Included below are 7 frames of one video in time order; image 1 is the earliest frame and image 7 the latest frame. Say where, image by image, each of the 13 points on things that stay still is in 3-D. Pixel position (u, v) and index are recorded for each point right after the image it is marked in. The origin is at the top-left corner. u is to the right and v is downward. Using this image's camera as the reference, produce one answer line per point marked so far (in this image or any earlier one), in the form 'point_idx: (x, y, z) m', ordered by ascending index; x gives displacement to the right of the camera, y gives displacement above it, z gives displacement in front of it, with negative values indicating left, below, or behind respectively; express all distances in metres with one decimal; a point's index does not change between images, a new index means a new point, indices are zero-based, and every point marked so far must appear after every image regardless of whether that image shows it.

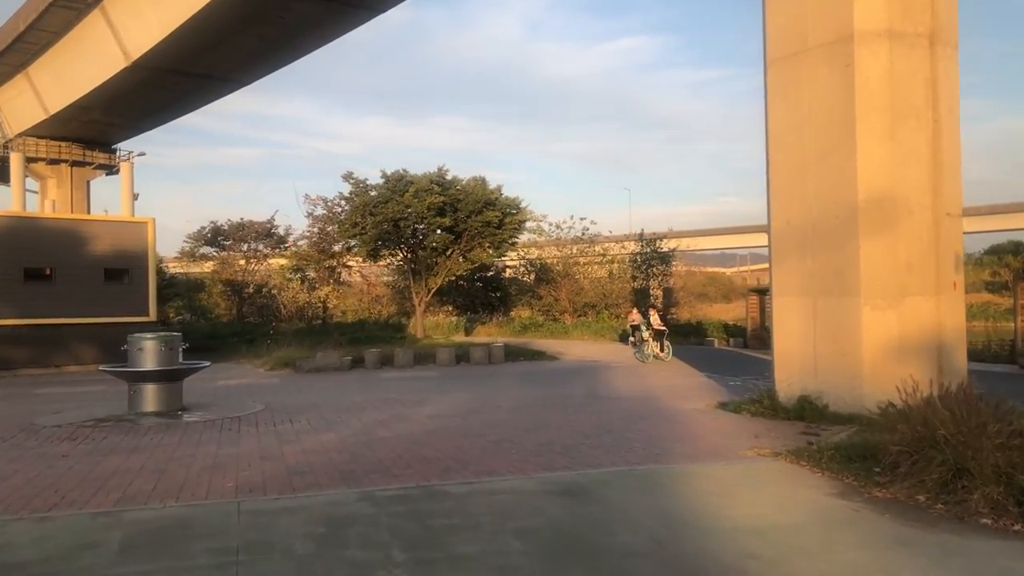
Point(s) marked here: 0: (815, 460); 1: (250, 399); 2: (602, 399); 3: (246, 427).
0: (+2.8, -1.6, +7.8) m
1: (-4.6, -1.9, +15.0) m
2: (+1.5, -1.9, +14.2) m
3: (-3.5, -1.8, +11.2) m
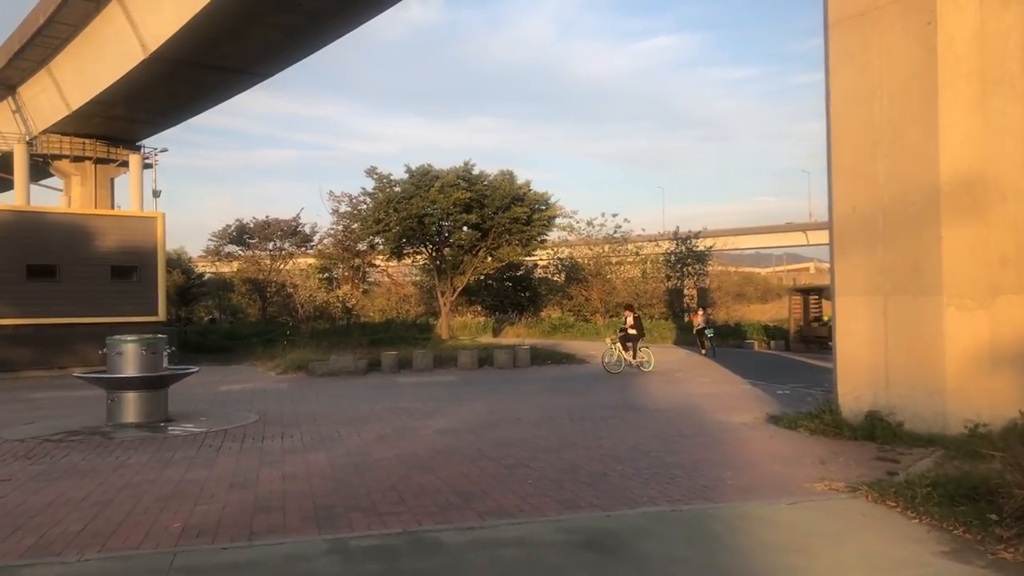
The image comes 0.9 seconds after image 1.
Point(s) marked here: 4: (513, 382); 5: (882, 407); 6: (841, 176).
0: (+2.9, -1.5, +6.2) m
1: (-4.2, -1.9, +13.6) m
2: (+1.8, -1.8, +12.7) m
3: (-3.3, -1.8, +9.9) m
4: (0.0, -2.0, +18.0) m
5: (+4.2, -1.4, +9.8) m
6: (+3.9, +1.4, +10.3) m
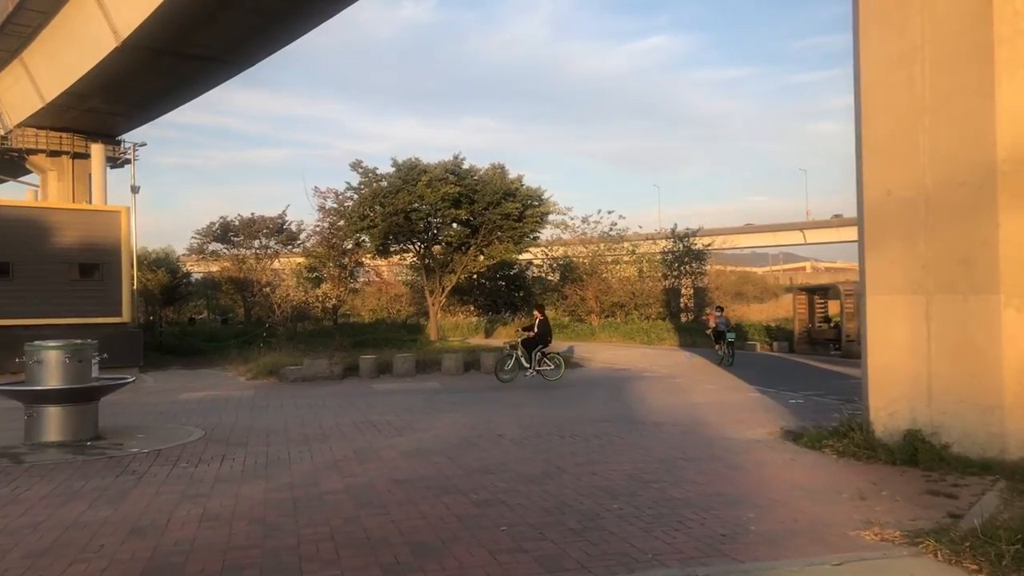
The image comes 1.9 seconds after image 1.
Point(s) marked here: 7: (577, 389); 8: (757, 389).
0: (+2.7, -1.5, +4.8) m
1: (-4.5, -1.9, +12.2) m
2: (+1.6, -1.8, +11.2) m
3: (-3.5, -1.8, +8.4) m
4: (-0.2, -2.0, +16.5) m
5: (+4.0, -1.3, +8.3) m
6: (+3.7, +1.4, +8.8) m
7: (+1.3, -2.0, +16.7) m
8: (+4.6, -1.9, +16.1) m
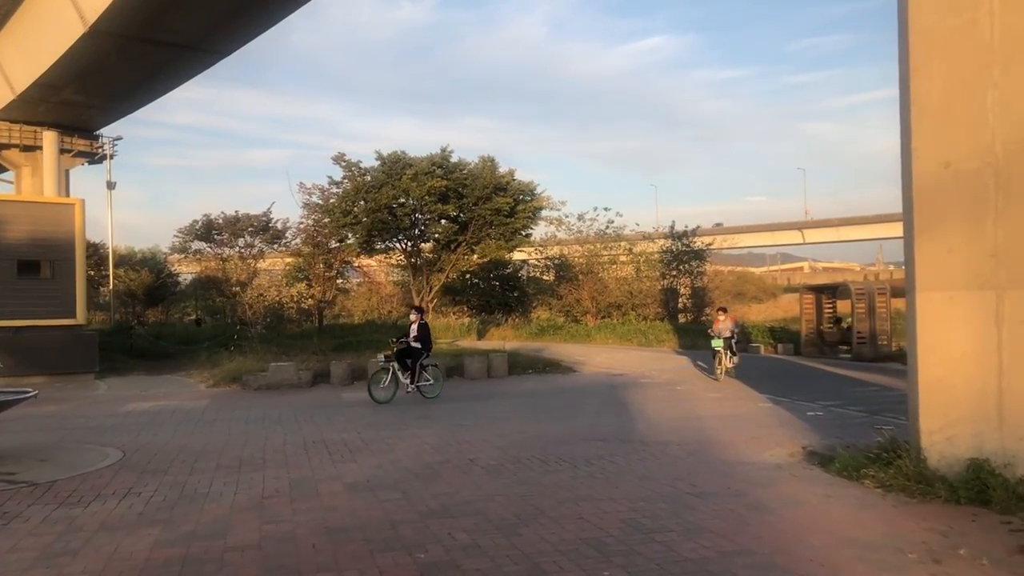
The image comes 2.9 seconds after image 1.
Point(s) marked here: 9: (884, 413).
0: (+2.4, -1.5, +3.1) m
1: (-4.7, -1.8, +10.5) m
2: (+1.3, -1.8, +9.6) m
3: (-3.7, -1.7, +6.7) m
4: (-0.5, -1.9, +14.8) m
5: (+3.8, -1.3, +6.7) m
6: (+3.5, +1.4, +7.2) m
7: (+1.0, -1.9, +15.0) m
8: (+4.3, -1.9, +14.4) m
9: (+5.5, -1.8, +12.6) m
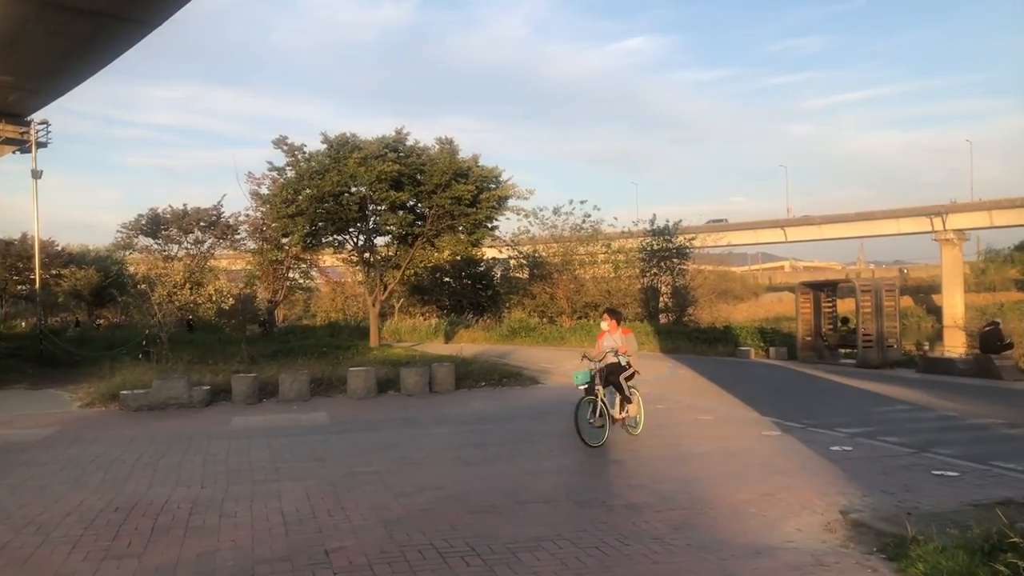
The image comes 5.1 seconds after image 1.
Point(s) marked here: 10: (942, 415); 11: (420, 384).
0: (+1.8, -1.4, -0.1) m
1: (-5.5, -1.8, +7.1) m
2: (+0.6, -1.7, +6.3) m
3: (-4.4, -1.7, +3.3) m
4: (-1.4, -1.9, +11.6) m
5: (+3.0, -1.2, +3.5) m
6: (+2.7, +1.5, +4.0) m
7: (+0.1, -1.8, +11.7) m
8: (+3.4, -1.8, +11.2) m
9: (+4.6, -1.8, +9.4) m
10: (+5.9, -1.8, +11.8) m
11: (-1.6, -1.7, +15.2) m
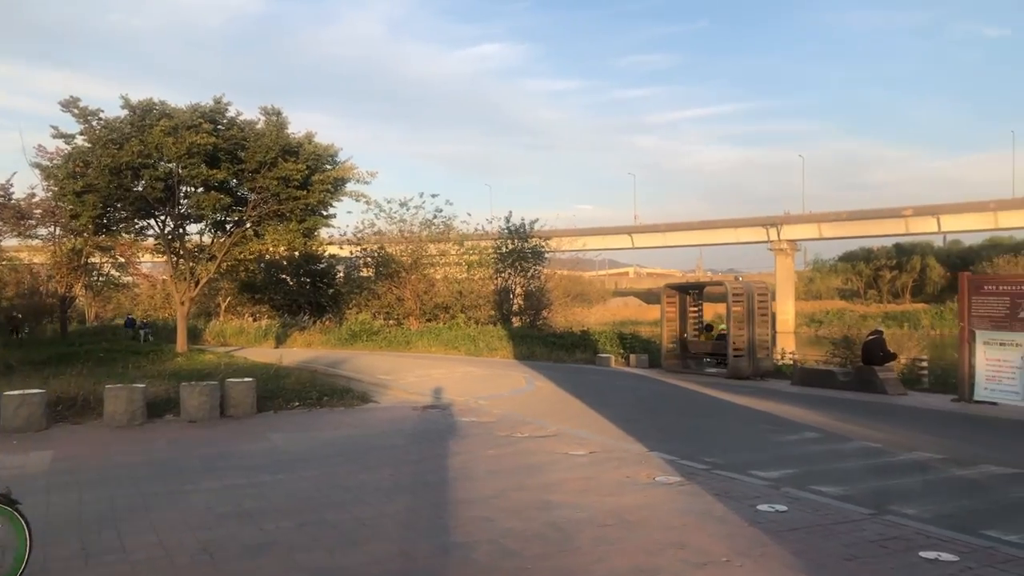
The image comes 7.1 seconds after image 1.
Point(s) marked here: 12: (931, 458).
0: (+1.9, -1.3, -3.0) m
1: (-6.5, -1.6, +2.9) m
2: (-0.4, -1.6, +3.2) m
3: (-4.8, -1.5, -0.6) m
4: (-3.3, -1.7, +8.0) m
5: (+2.5, -1.2, +0.8) m
6: (+2.2, +1.5, +1.2) m
7: (-1.8, -1.8, +8.4) m
8: (+1.6, -1.8, +8.5) m
9: (+3.1, -1.7, +6.9) m
10: (+3.9, -1.8, +9.5) m
11: (-4.1, -1.6, +11.5) m
12: (+4.3, -1.8, +8.9) m
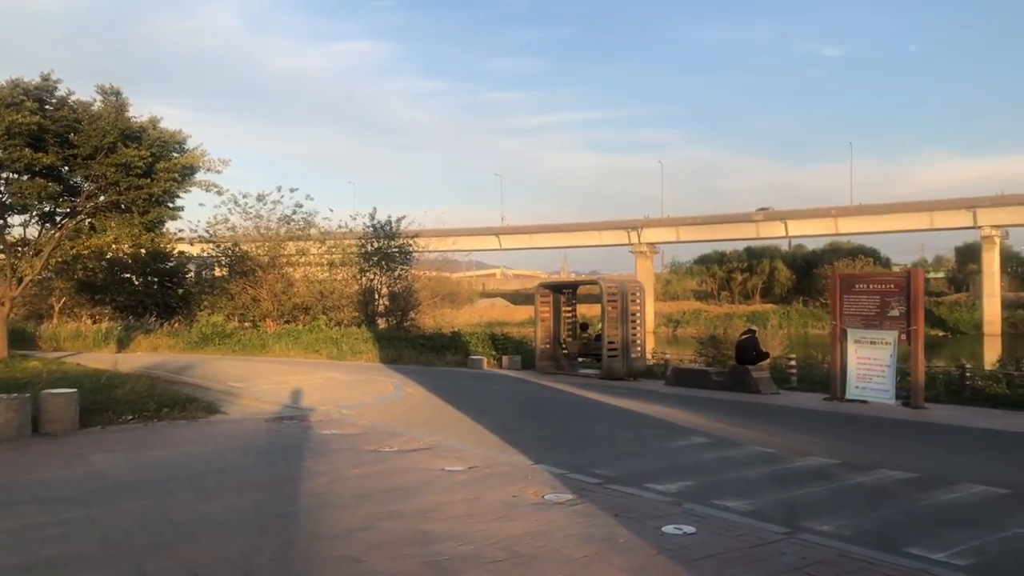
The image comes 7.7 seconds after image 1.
0: (+2.5, -1.3, -3.7) m
1: (-6.7, -1.5, +0.8) m
2: (-0.7, -1.6, +2.1) m
3: (-4.5, -1.4, -2.4) m
4: (-4.3, -1.7, +6.4) m
5: (+2.6, -1.1, +0.2) m
6: (+2.2, +1.6, +0.5) m
7: (-2.9, -1.7, +7.0) m
8: (+0.4, -1.7, +7.6) m
9: (+2.1, -1.7, +6.3) m
10: (+2.6, -1.7, +9.0) m
11: (-5.6, -1.5, +9.8) m
12: (+3.1, -1.7, +8.4) m
